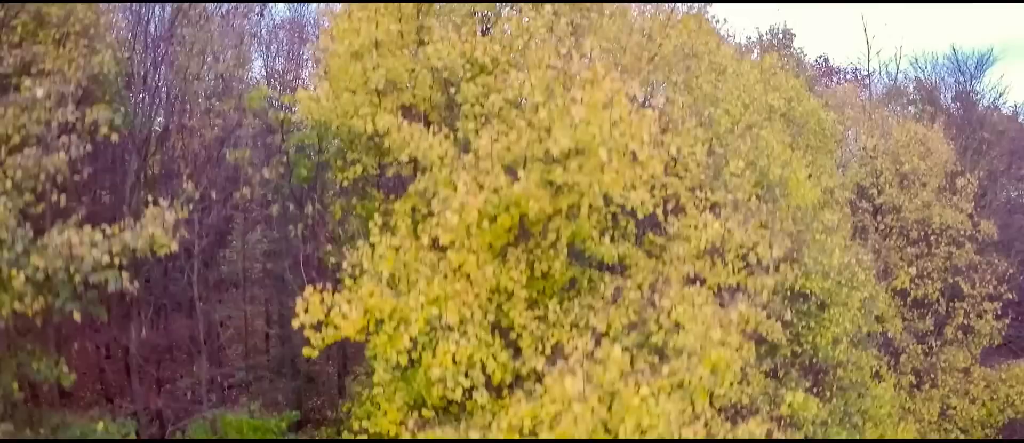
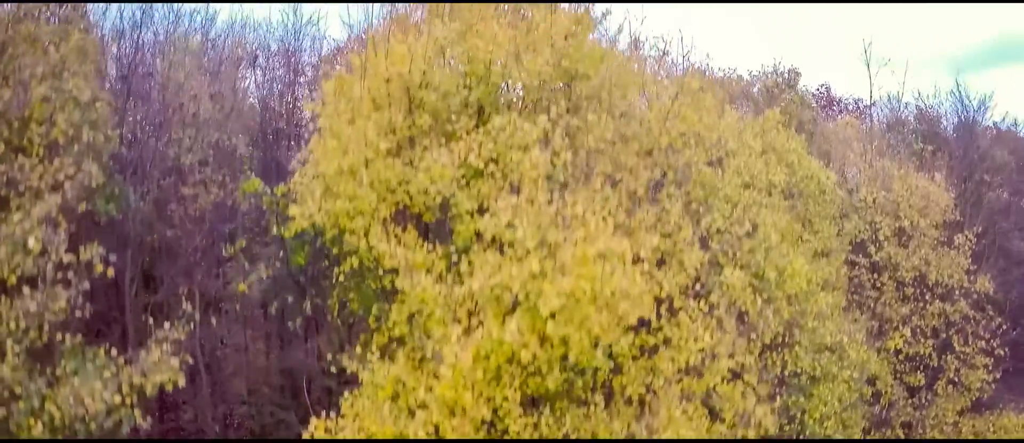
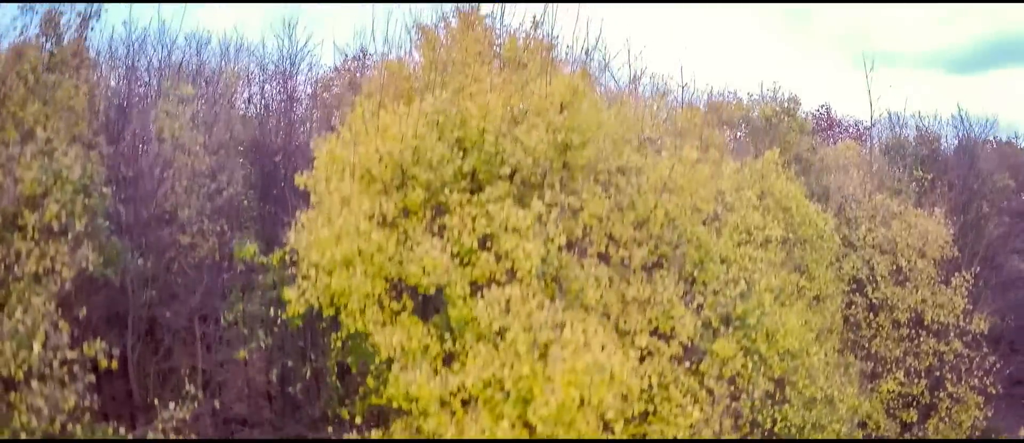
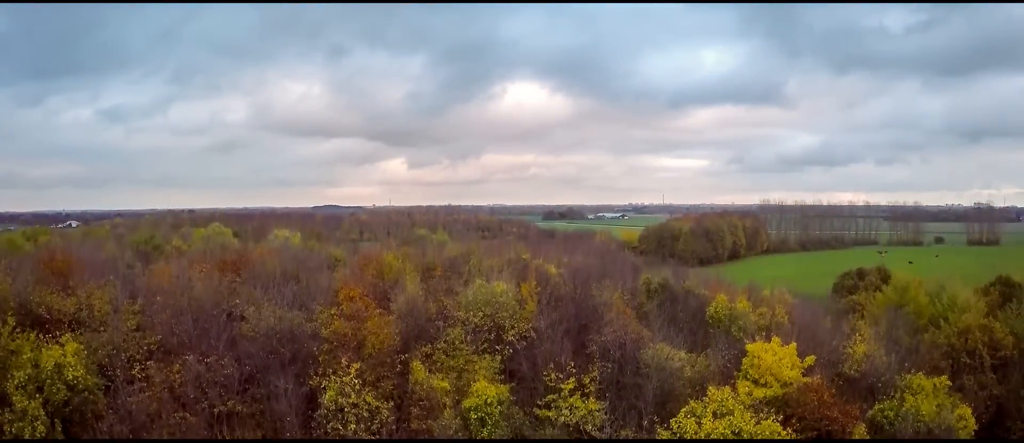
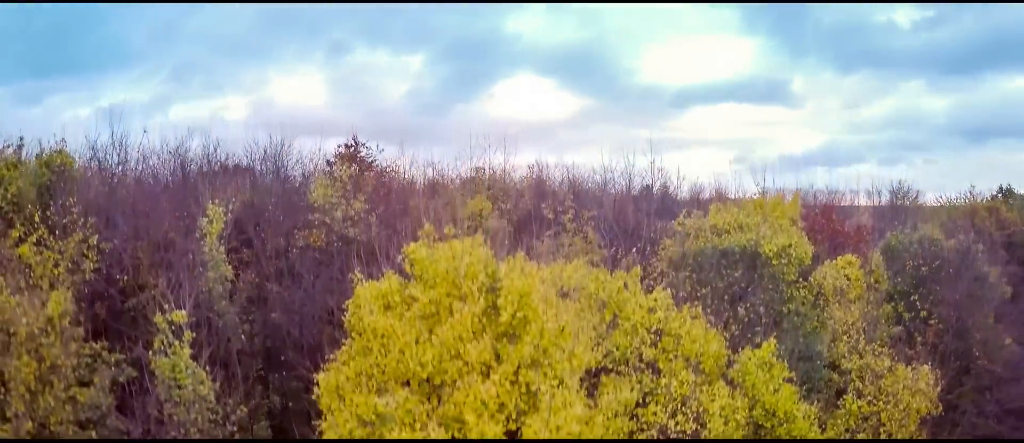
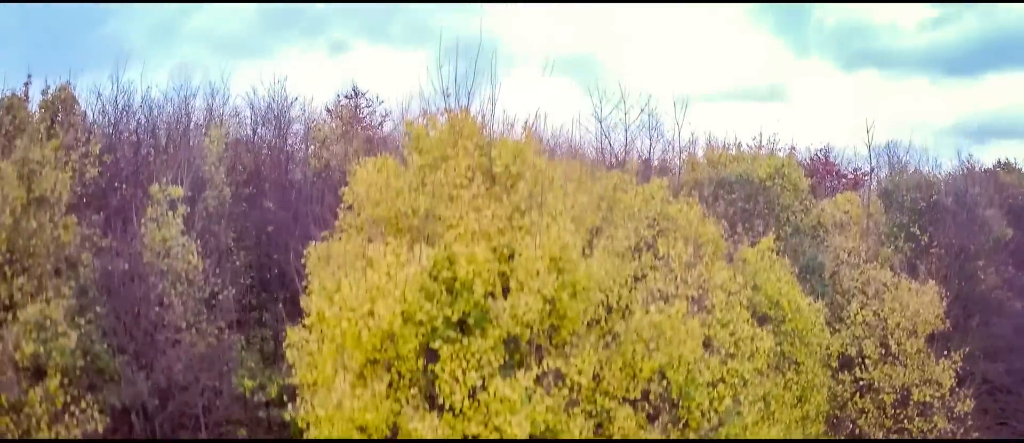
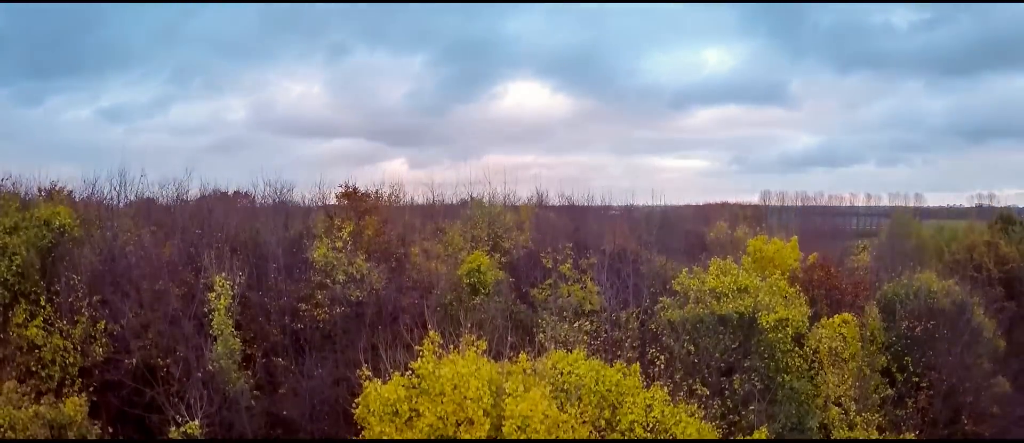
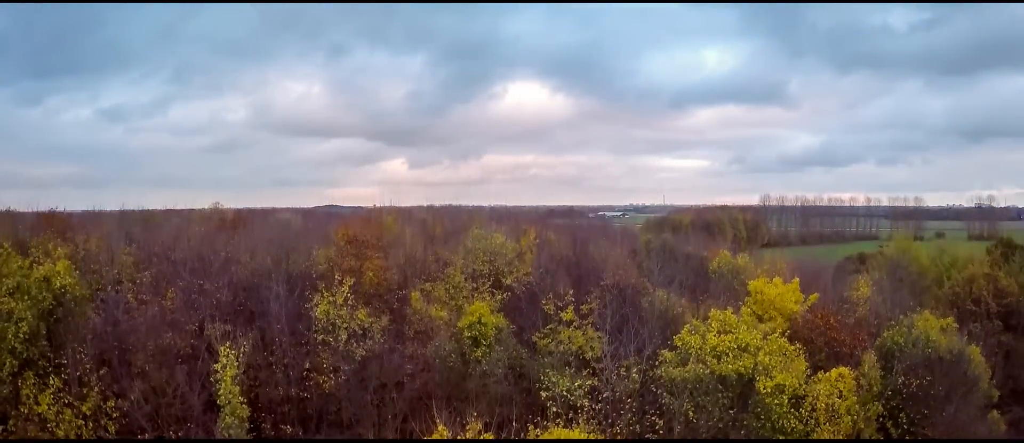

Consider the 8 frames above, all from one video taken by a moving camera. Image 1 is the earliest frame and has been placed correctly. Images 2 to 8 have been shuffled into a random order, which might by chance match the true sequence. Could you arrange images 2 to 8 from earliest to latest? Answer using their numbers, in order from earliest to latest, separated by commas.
2, 3, 6, 5, 7, 8, 4
